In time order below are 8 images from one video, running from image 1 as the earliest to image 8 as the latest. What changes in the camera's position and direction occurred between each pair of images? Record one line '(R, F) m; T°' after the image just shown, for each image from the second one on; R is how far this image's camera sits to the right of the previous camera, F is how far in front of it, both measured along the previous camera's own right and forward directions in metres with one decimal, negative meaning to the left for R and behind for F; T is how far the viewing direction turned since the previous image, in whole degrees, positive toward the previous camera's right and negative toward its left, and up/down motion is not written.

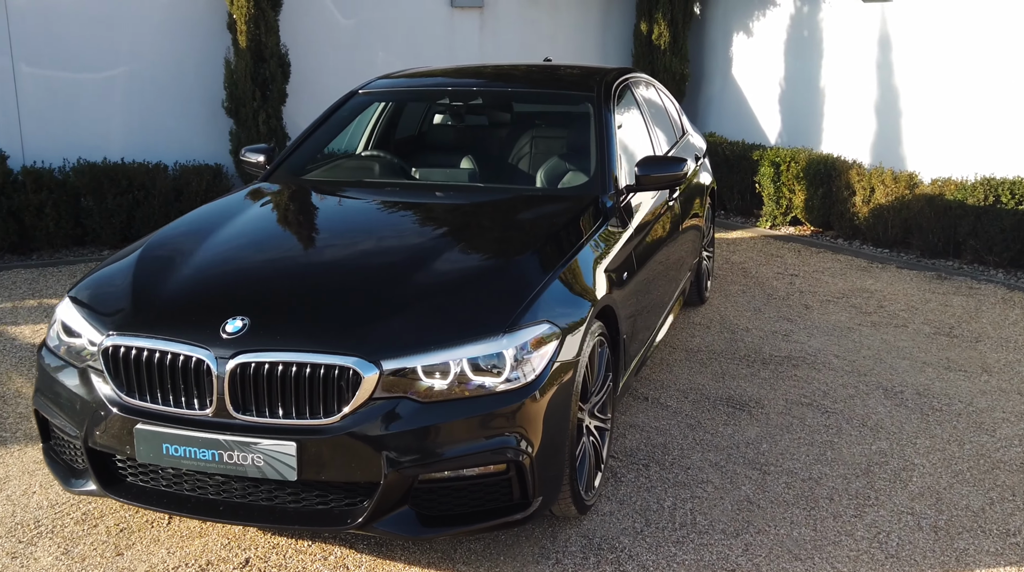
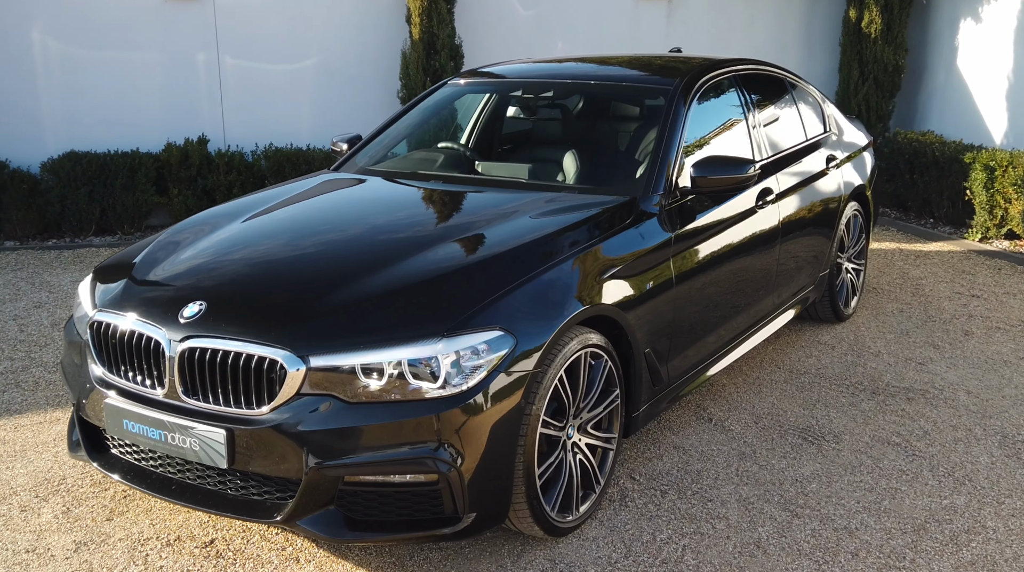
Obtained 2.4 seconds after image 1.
(+0.8, +0.2) m; -15°
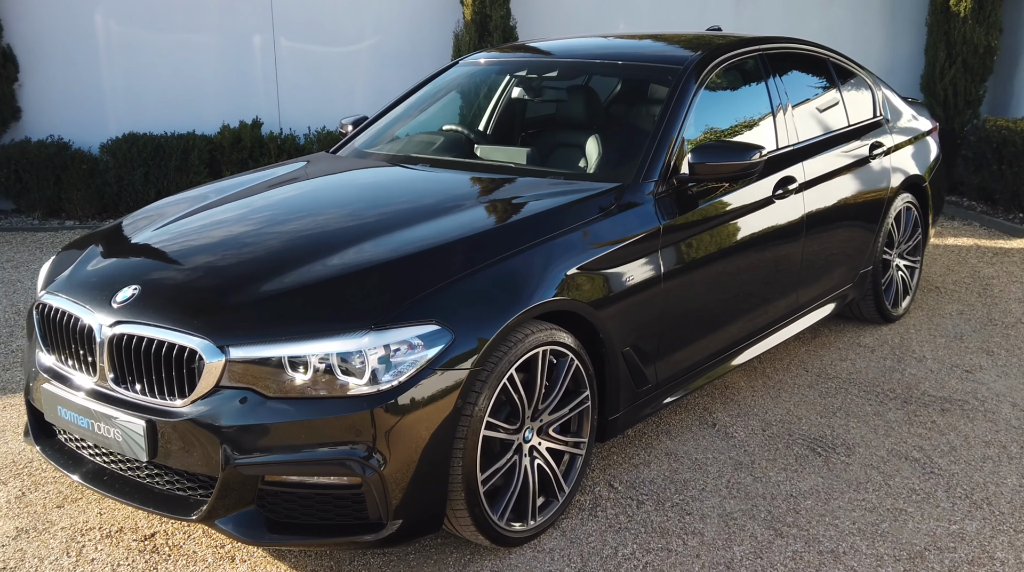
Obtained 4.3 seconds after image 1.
(+0.4, +0.2) m; -6°
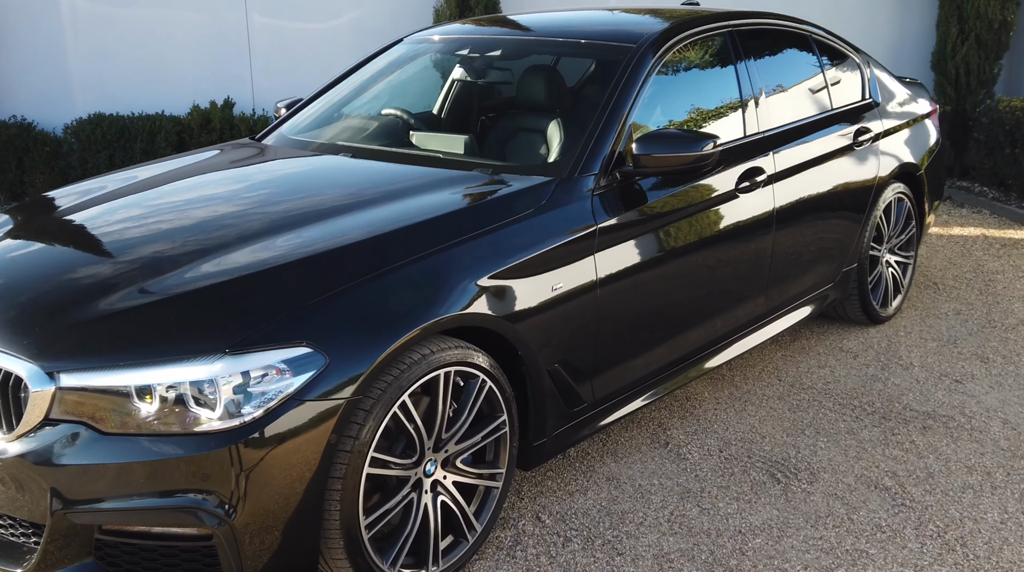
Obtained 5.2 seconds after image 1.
(+0.3, +0.3) m; -1°
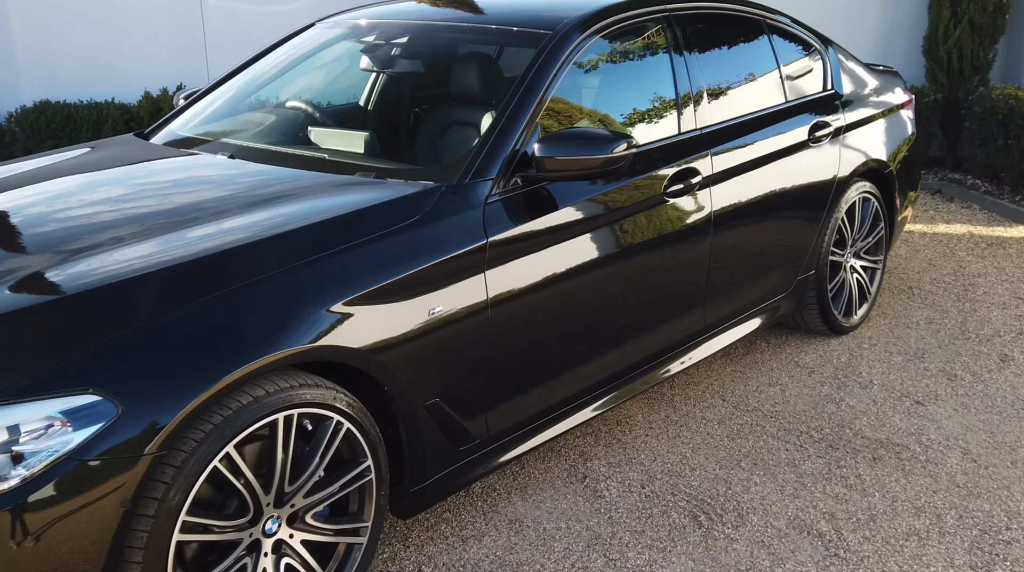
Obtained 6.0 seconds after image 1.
(+0.4, +0.3) m; 0°
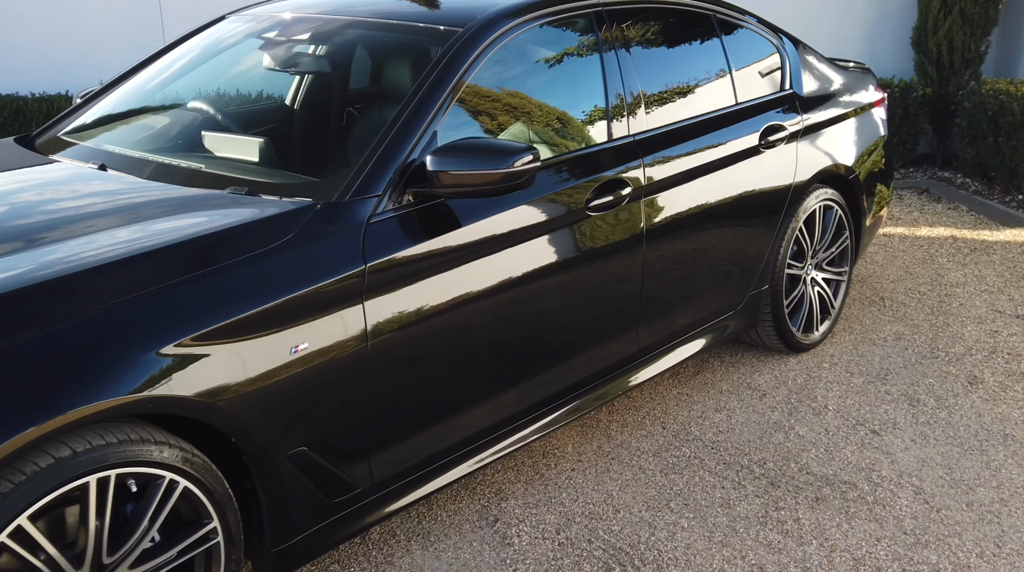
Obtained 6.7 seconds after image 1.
(+0.3, +0.3) m; 0°
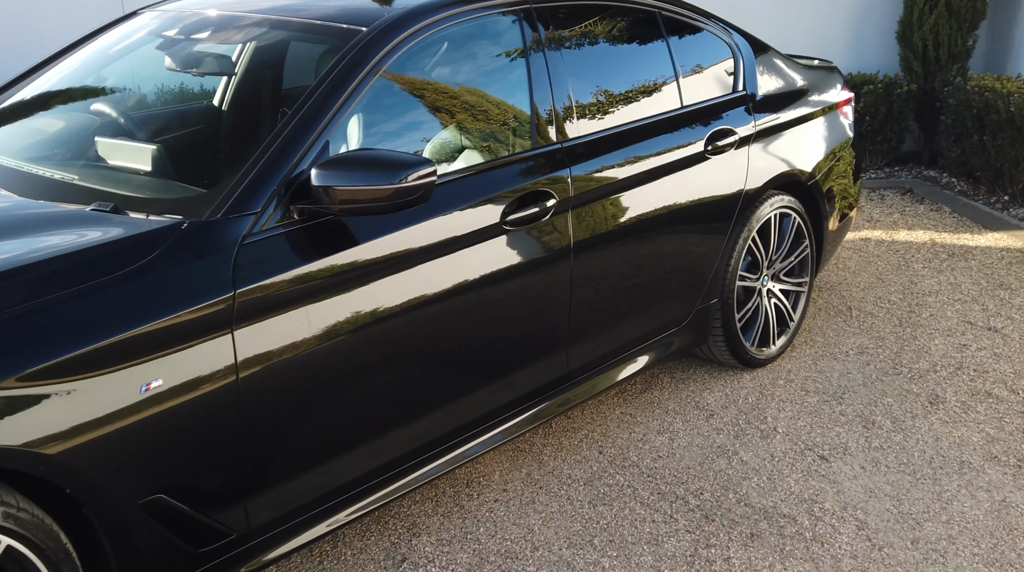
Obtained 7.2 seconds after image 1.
(+0.3, +0.2) m; 0°
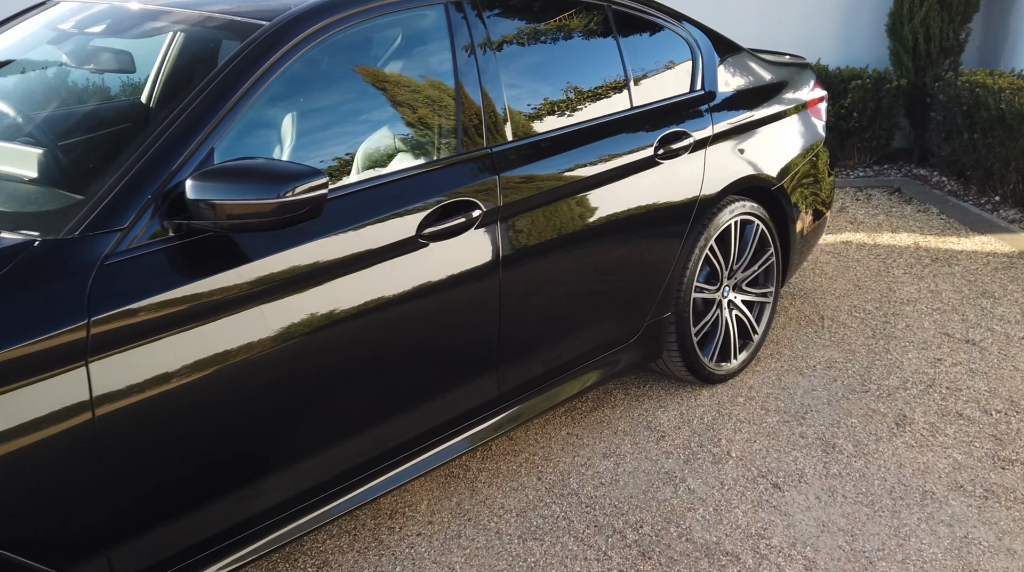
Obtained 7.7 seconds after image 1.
(+0.2, +0.2) m; 0°
